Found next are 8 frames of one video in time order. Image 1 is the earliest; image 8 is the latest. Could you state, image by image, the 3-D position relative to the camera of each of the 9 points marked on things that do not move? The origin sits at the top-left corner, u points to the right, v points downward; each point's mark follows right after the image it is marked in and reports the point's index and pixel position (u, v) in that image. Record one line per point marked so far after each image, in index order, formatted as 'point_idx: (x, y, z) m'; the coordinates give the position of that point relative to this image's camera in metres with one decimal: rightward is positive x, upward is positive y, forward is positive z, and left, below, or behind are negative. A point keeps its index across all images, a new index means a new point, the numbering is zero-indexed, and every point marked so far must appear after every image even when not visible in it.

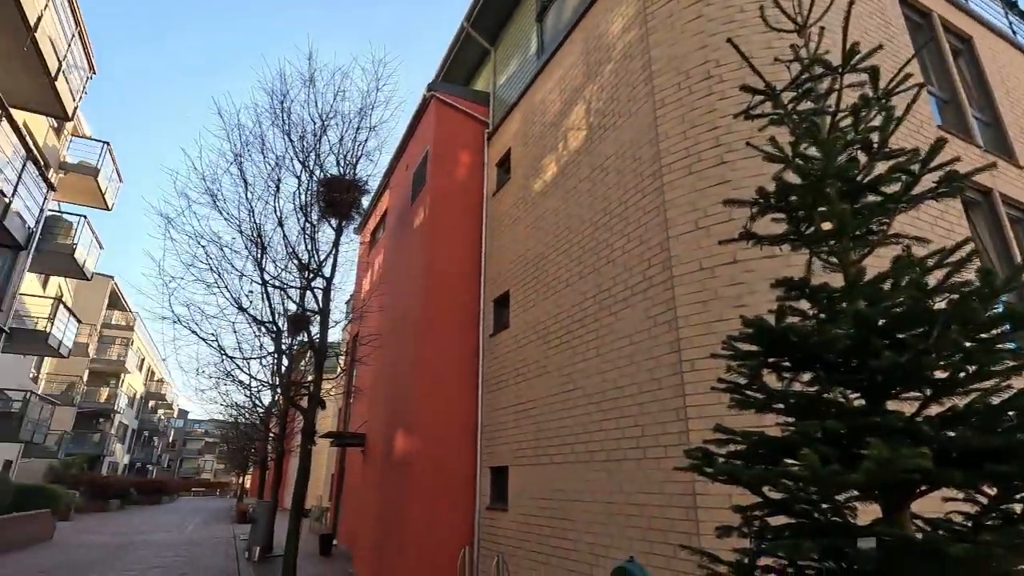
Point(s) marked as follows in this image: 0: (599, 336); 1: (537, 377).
0: (+1.1, -0.6, +6.5) m
1: (+0.4, -1.3, +7.8) m
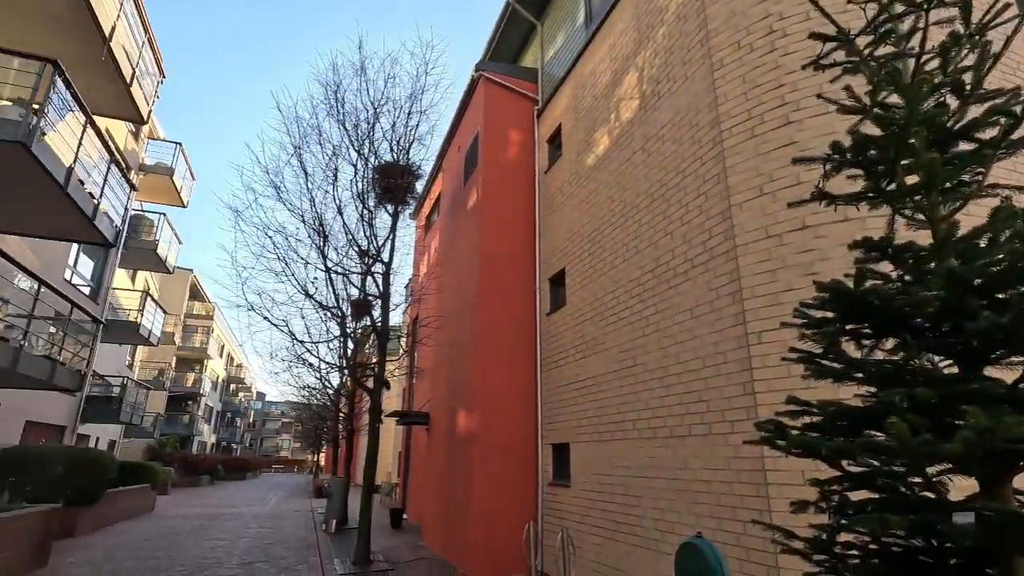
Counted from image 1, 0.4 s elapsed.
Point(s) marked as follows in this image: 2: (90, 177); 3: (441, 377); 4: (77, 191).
0: (+1.7, -0.3, +6.4) m
1: (+1.2, -0.9, +7.7) m
2: (-7.8, +2.1, +10.0) m
3: (-1.5, -1.9, +11.4) m
4: (-7.5, +1.7, +9.3) m
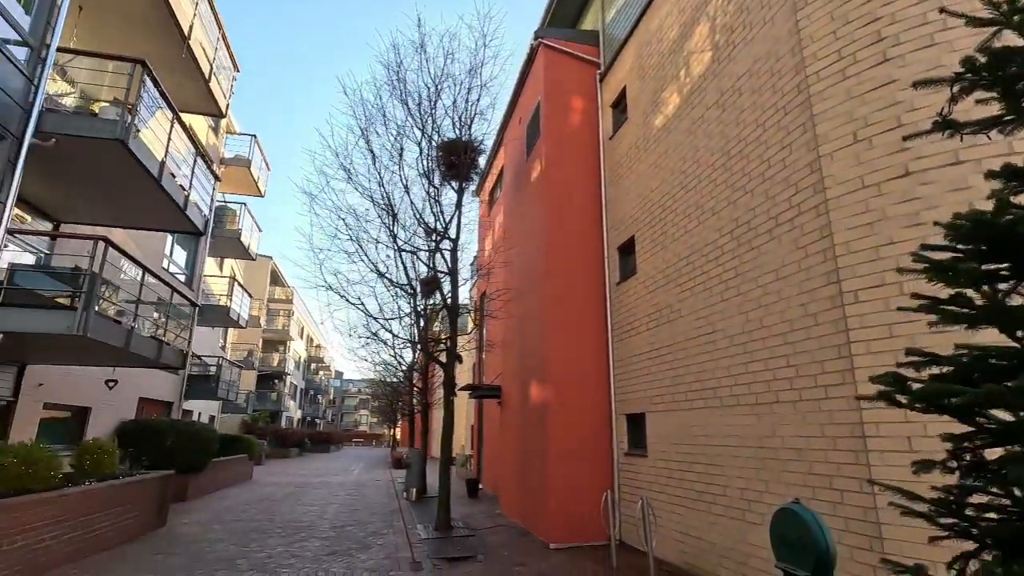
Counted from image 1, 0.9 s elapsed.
0: (+2.6, +0.2, +6.1) m
1: (+2.2, -0.5, +7.5) m
2: (-6.6, +2.4, +10.7) m
3: (0.0, -1.4, +11.5) m
4: (-6.4, +1.9, +9.9) m
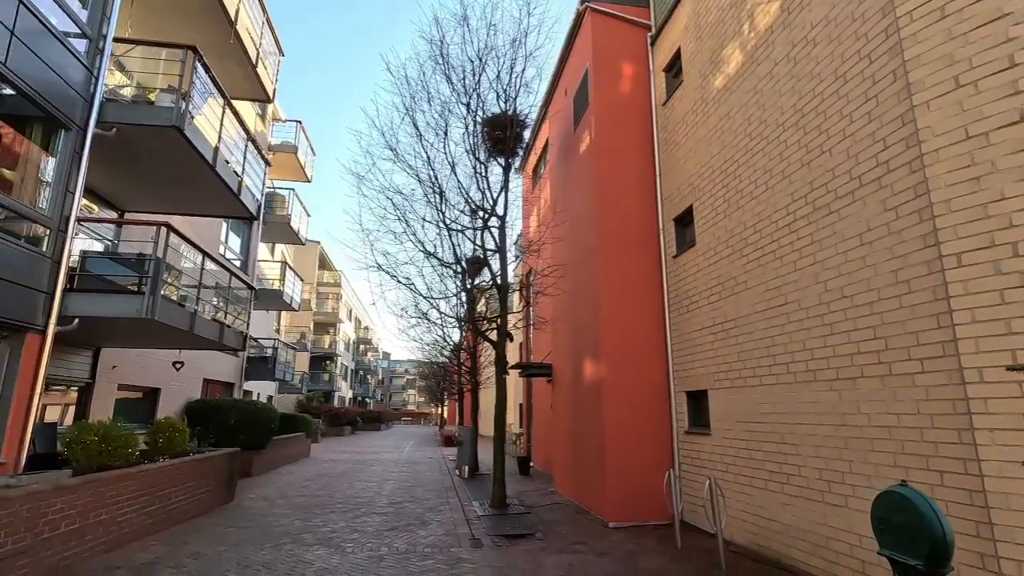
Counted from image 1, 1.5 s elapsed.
0: (+3.2, +0.5, +5.7) m
1: (+3.0, -0.1, +7.1) m
2: (-5.7, +2.7, +10.8) m
3: (+1.0, -0.9, +11.3) m
4: (-5.5, +2.2, +10.1) m
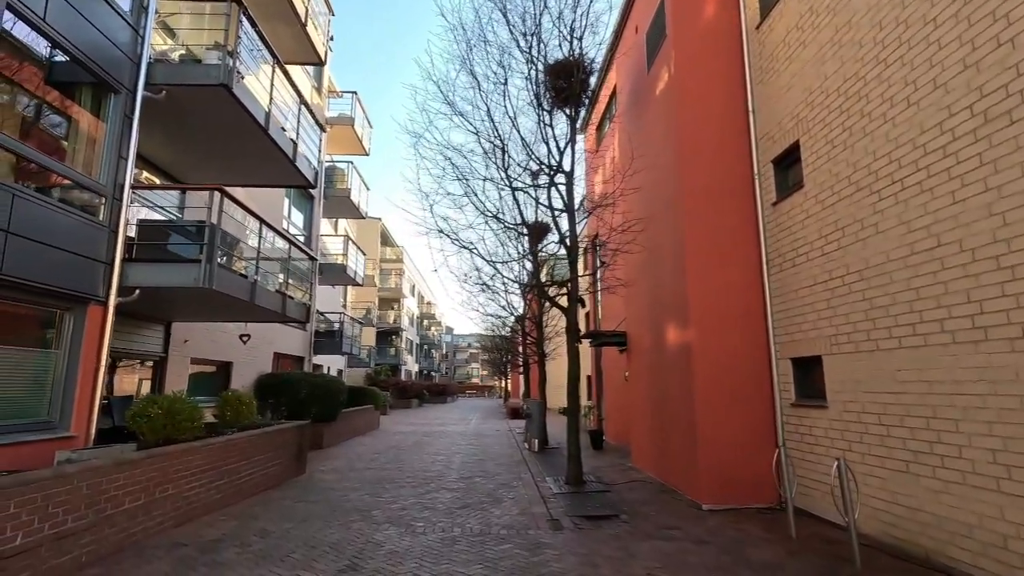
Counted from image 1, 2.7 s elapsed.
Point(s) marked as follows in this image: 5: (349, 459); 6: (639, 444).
0: (+3.9, +1.0, +4.4) m
1: (+3.8, +0.5, +5.9) m
2: (-4.4, +3.3, +10.4) m
3: (+2.4, -0.1, +10.4) m
4: (-4.3, +2.8, +9.7) m
5: (-3.8, -4.0, +12.7) m
6: (+2.5, -3.1, +10.6) m
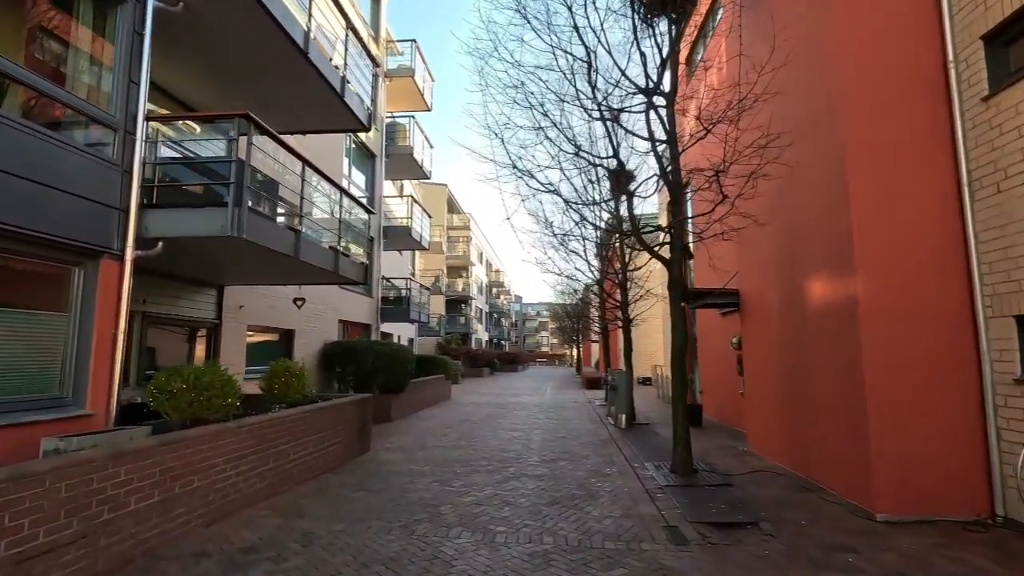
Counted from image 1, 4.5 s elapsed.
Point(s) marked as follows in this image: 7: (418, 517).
0: (+4.5, +1.6, +2.1) m
1: (+4.7, +1.1, +3.6) m
2: (-3.0, +4.0, +9.0) m
3: (+3.8, +0.7, +8.3) m
4: (-3.0, +3.5, +8.3) m
5: (-2.0, -3.1, +11.5) m
6: (+4.0, -2.2, +8.7) m
7: (-1.0, -2.4, +5.7) m
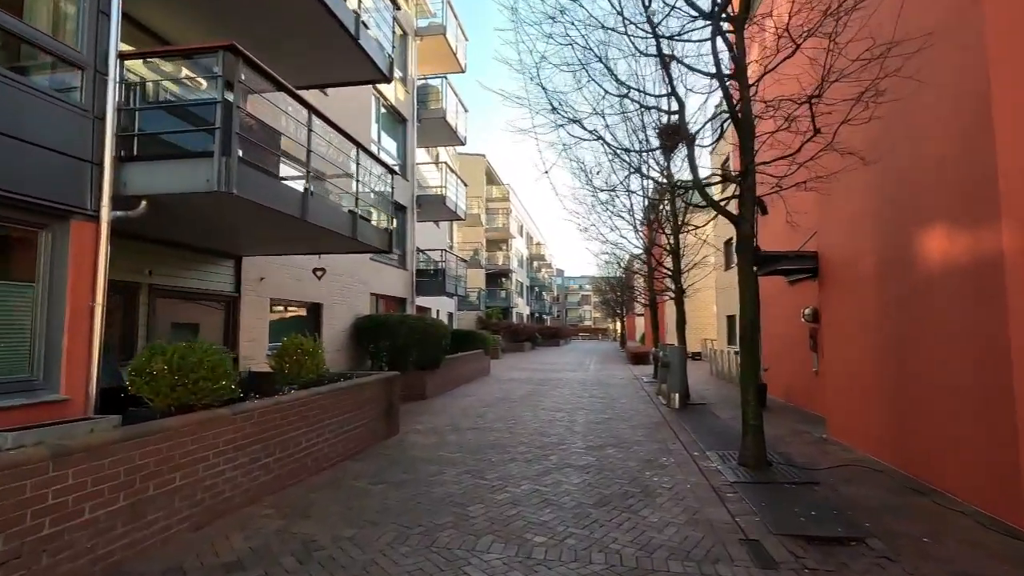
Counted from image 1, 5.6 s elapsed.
0: (+4.5, +1.8, +0.7) m
1: (+4.8, +1.4, +2.2) m
2: (-2.5, +4.5, +8.0) m
3: (+4.3, +1.3, +6.9) m
4: (-2.5, +3.9, +7.3) m
5: (-1.2, -2.5, +10.8) m
6: (+4.6, -1.6, +7.4) m
7: (-0.6, -2.1, +4.8) m
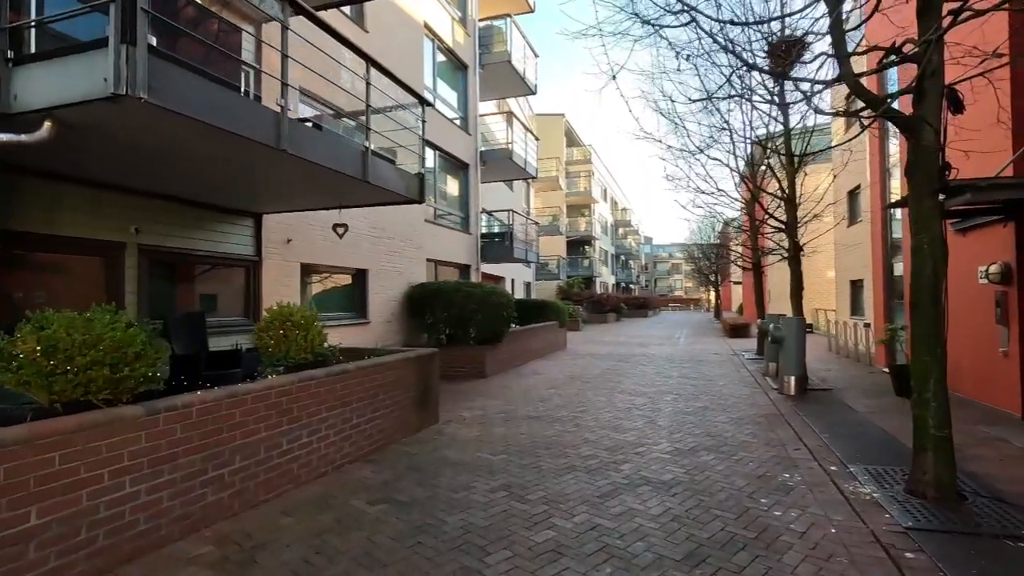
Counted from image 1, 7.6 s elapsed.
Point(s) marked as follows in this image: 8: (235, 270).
0: (+3.9, +2.0, -2.0) m
1: (+4.4, +1.7, -0.5) m
2: (-1.9, +5.0, +6.2) m
3: (+4.7, +1.8, +4.2) m
4: (-2.0, +4.4, +5.6) m
5: (0.0, -1.8, +9.1) m
6: (+5.2, -1.1, +4.8) m
7: (-0.4, -1.7, +3.1) m
8: (-4.0, +0.3, +7.8) m
